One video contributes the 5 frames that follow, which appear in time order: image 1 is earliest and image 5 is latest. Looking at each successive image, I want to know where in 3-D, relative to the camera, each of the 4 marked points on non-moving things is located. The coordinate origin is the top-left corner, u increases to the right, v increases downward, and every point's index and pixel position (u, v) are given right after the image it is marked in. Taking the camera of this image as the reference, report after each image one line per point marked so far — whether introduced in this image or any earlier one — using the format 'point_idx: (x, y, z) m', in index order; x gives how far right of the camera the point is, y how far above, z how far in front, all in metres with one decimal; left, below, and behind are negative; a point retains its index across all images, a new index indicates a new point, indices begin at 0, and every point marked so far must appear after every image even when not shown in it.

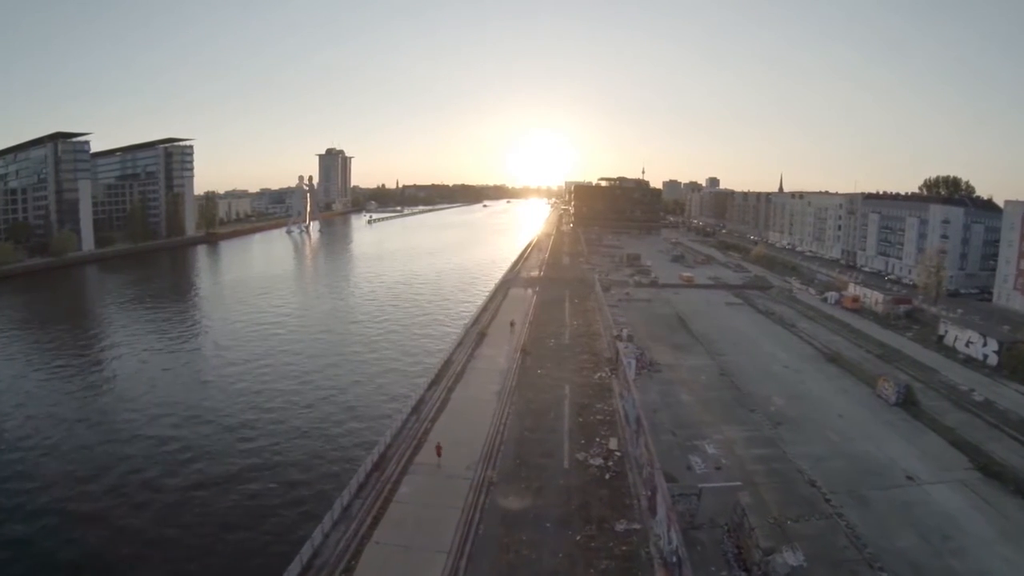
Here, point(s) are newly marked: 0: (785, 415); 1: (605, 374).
0: (+6.5, -3.1, +16.6) m
1: (+2.3, -2.1, +17.0) m
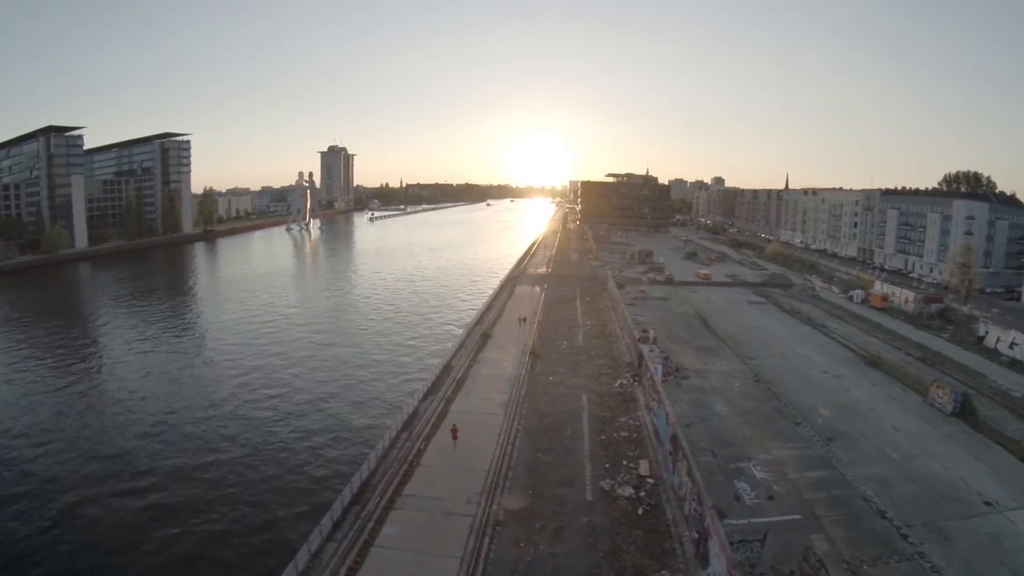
0: (+6.7, -2.9, +14.4) m
1: (+2.5, -2.0, +14.8) m
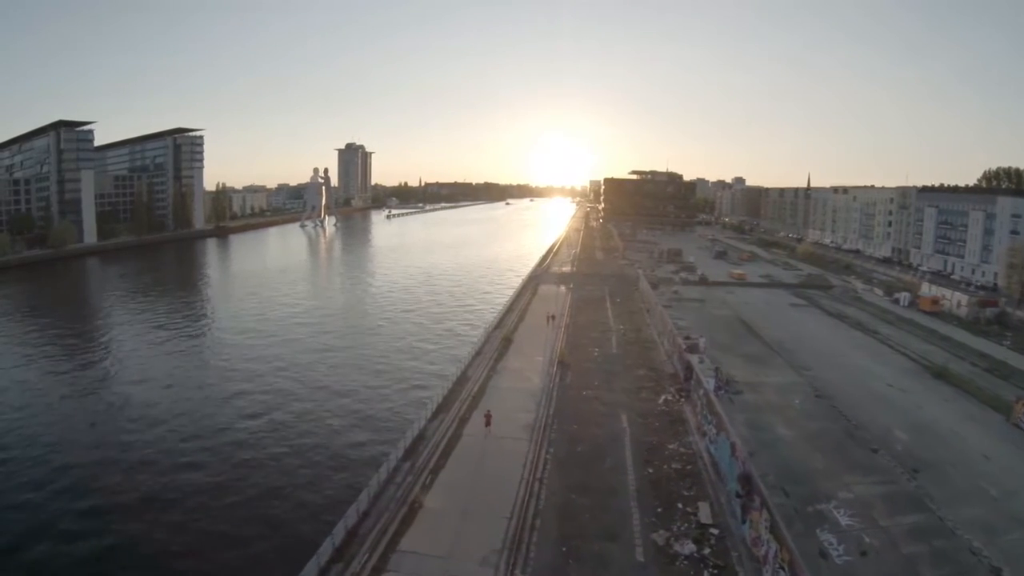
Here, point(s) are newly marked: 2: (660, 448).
0: (+7.1, -3.0, +12.2) m
1: (+2.9, -2.0, +12.7) m
2: (+2.2, -2.4, +10.3) m
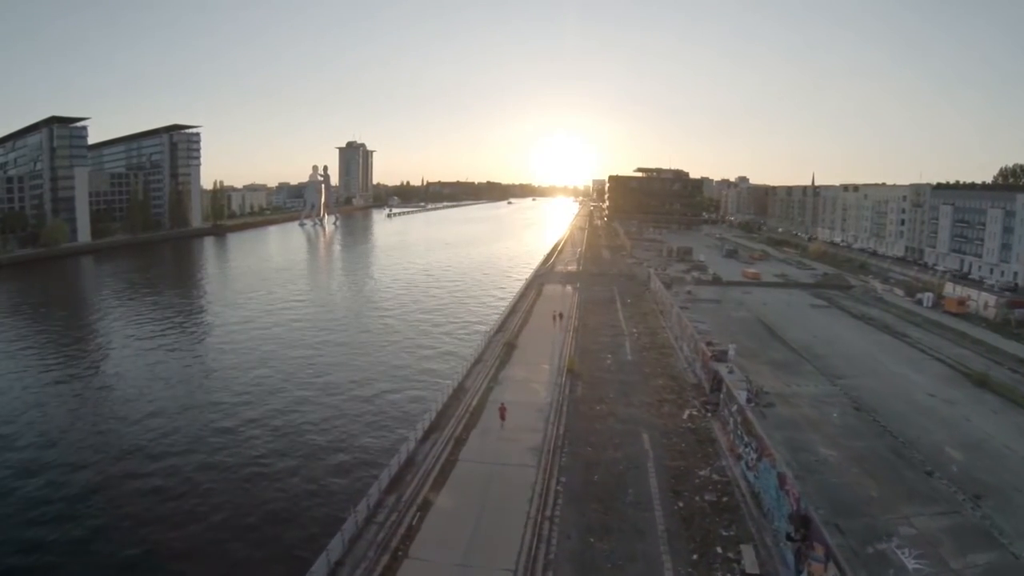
0: (+7.2, -3.0, +10.7) m
1: (+3.0, -2.0, +11.2) m
2: (+2.2, -2.4, +8.8) m
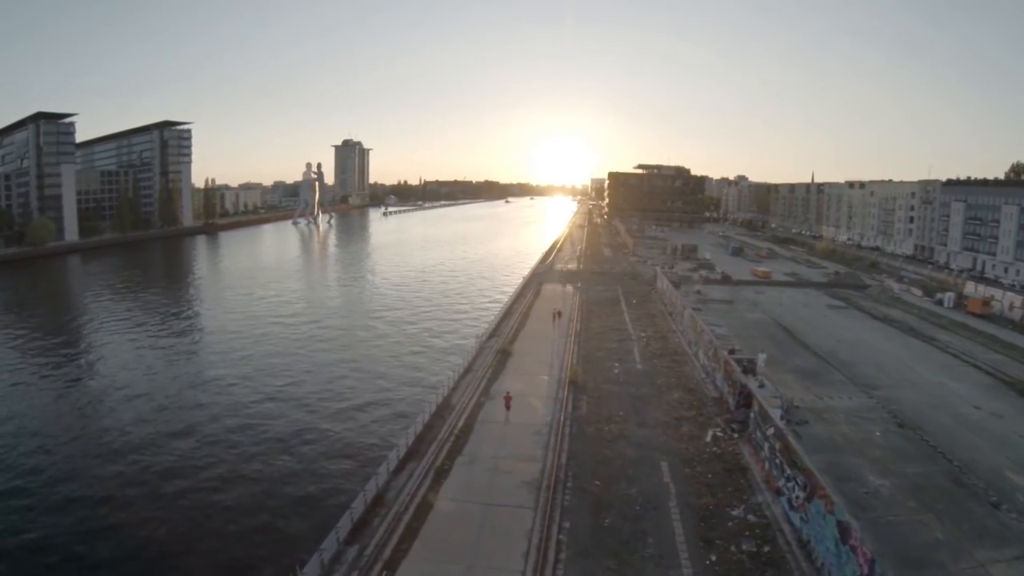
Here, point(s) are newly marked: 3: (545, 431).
0: (+7.1, -3.0, +9.1) m
1: (+2.9, -2.0, +9.6) m
2: (+2.2, -2.4, +7.3) m
3: (+0.5, -2.0, +9.9) m
